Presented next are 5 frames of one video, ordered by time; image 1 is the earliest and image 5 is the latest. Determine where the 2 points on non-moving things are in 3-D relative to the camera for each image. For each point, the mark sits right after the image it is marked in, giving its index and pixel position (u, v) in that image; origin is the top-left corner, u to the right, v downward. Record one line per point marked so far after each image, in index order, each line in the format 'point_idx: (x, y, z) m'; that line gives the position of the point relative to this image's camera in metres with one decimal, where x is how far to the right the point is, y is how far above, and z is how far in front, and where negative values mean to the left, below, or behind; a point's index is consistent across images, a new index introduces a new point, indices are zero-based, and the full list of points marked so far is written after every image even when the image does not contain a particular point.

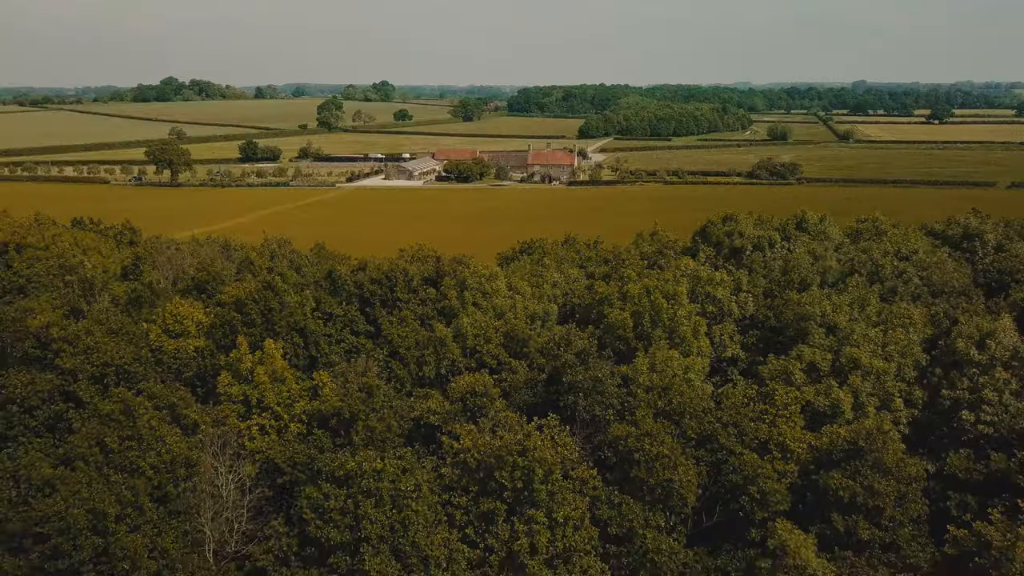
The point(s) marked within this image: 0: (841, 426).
0: (+6.7, -2.8, +19.6) m
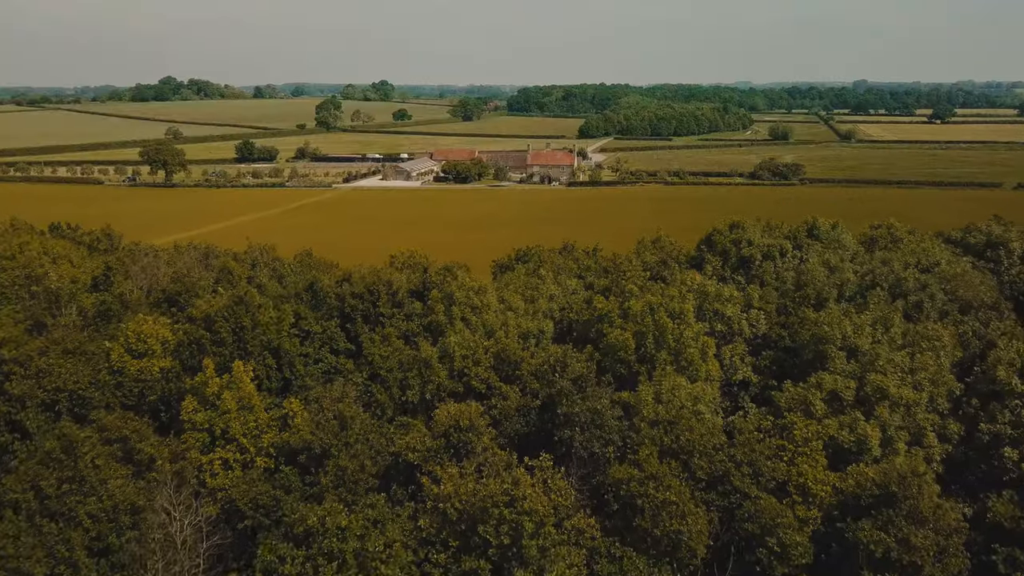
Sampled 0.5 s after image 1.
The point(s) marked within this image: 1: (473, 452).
0: (+6.5, -3.2, +17.5) m
1: (-0.8, -3.3, +19.0) m
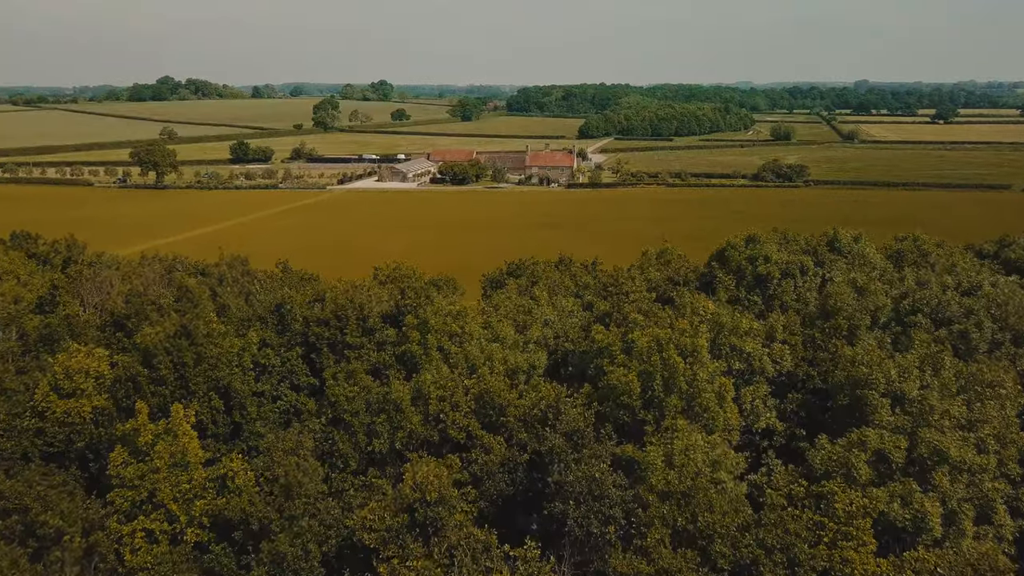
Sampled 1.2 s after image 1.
0: (+6.1, -3.9, +14.2) m
1: (-1.1, -3.9, +15.7) m
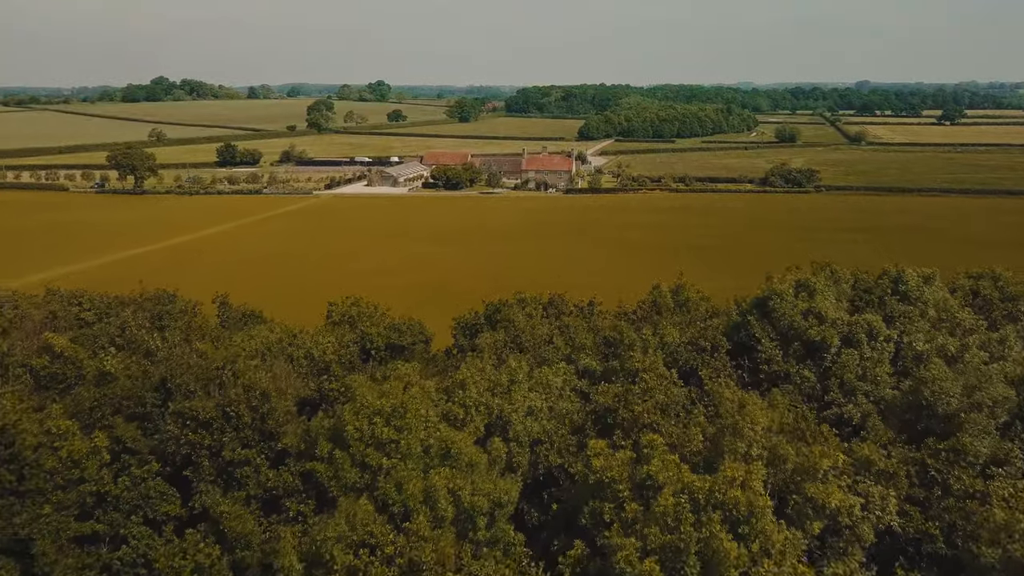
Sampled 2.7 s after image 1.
0: (+5.5, -5.4, +6.8) m
1: (-1.8, -5.4, +8.4) m
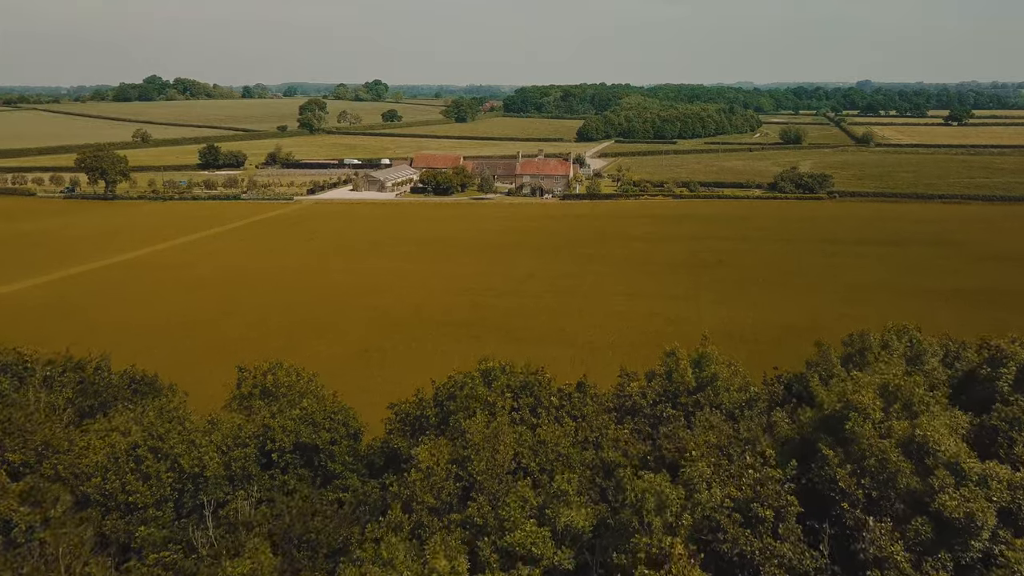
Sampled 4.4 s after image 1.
0: (+4.5, -7.2, -1.8) m
1: (-2.7, -7.2, -0.3) m
